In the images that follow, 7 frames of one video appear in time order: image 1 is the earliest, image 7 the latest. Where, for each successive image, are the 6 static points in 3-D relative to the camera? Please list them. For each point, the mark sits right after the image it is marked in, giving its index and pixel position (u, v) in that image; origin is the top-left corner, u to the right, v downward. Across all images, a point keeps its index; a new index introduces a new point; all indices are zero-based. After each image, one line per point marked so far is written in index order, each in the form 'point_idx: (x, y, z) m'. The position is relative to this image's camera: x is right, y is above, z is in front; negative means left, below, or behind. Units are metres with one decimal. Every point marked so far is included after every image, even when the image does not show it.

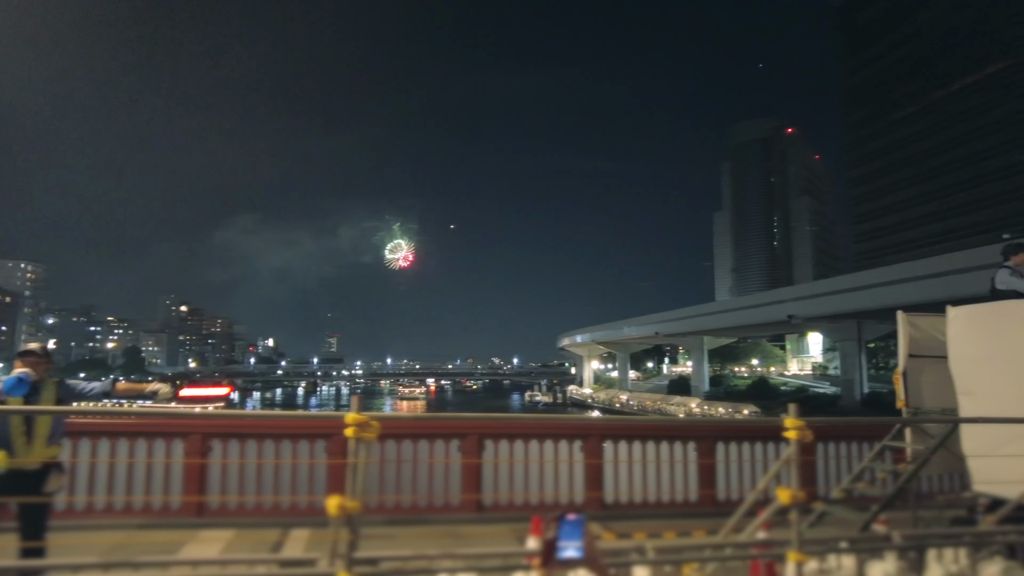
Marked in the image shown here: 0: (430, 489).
0: (-0.9, -2.4, +7.4) m
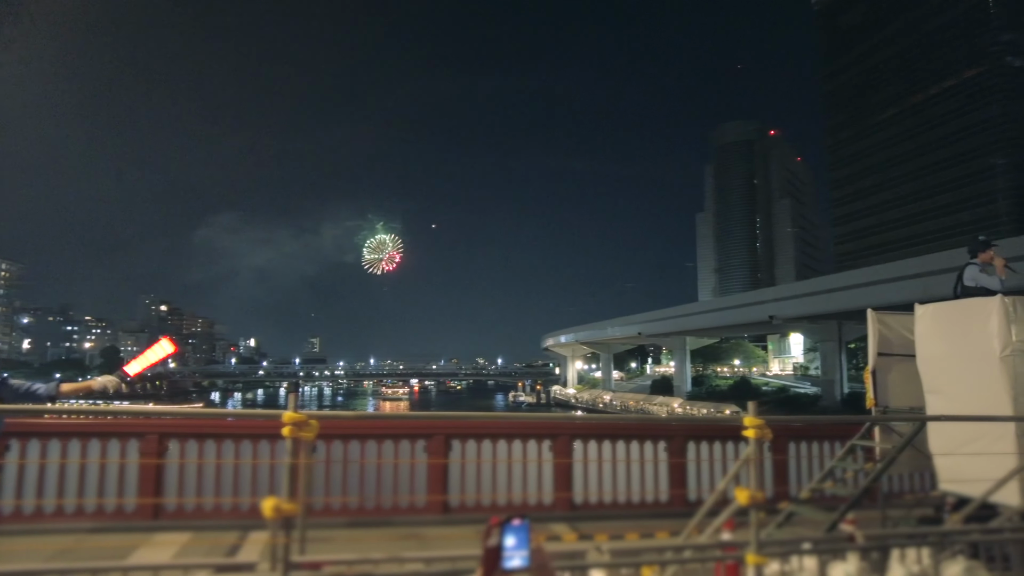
0: (-1.3, -2.3, +7.2) m
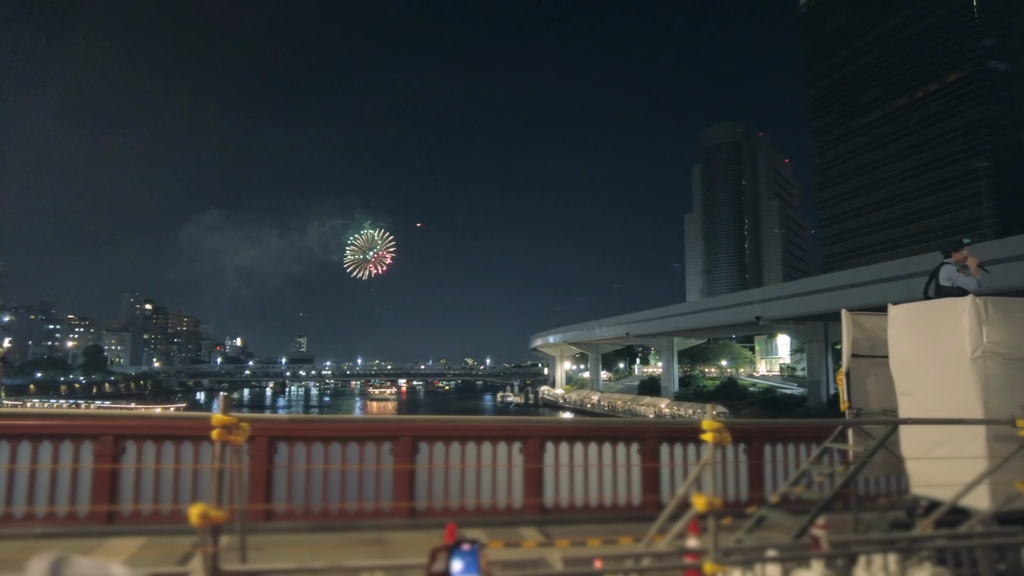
0: (-1.6, -2.3, +7.1) m
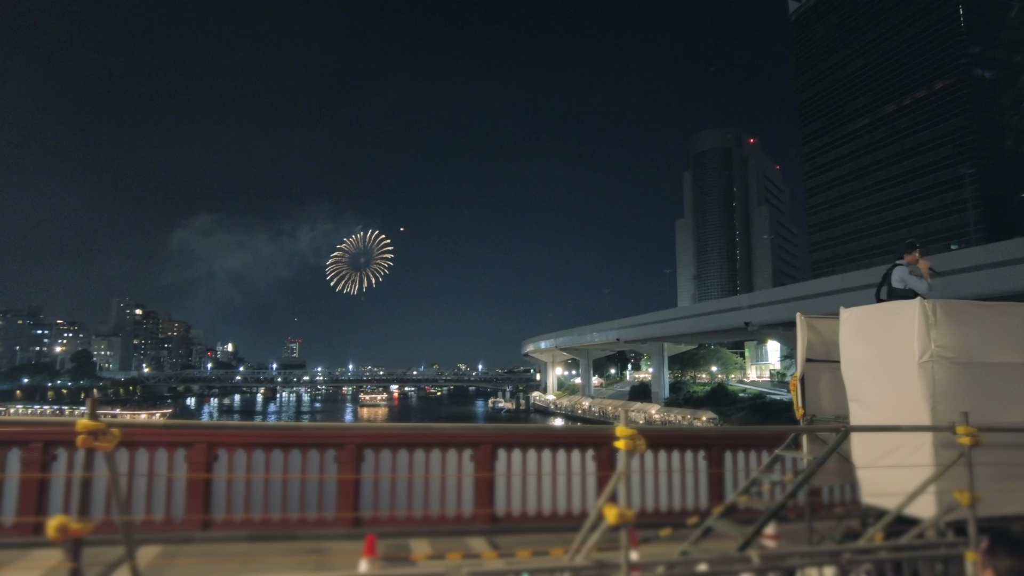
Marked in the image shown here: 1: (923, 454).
0: (-2.2, -2.3, +6.8) m
1: (+3.3, -1.3, +5.2) m
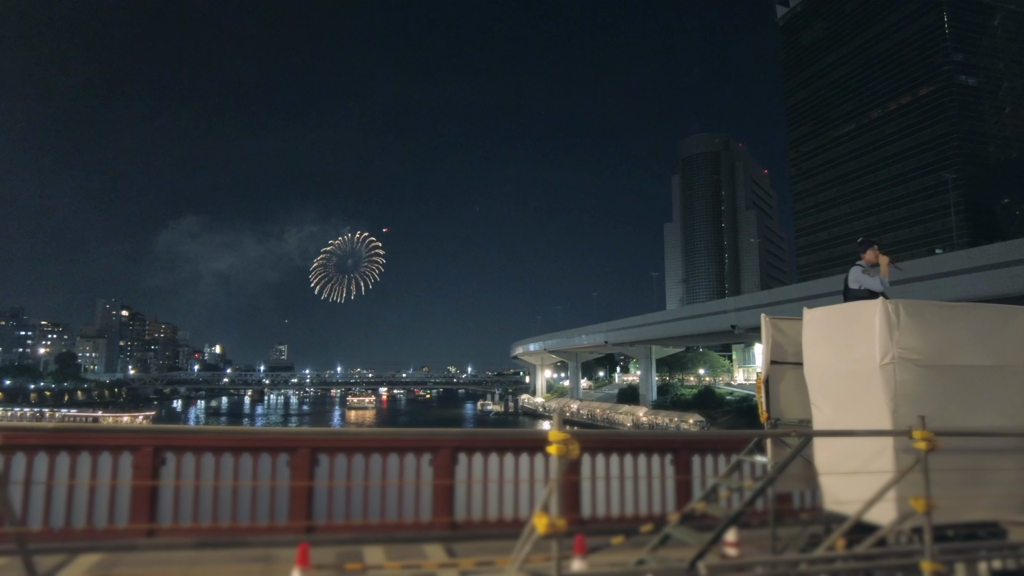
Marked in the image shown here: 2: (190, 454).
0: (-2.6, -2.3, +6.6) m
1: (+2.9, -1.3, +5.1) m
2: (-3.3, -1.7, +6.7) m
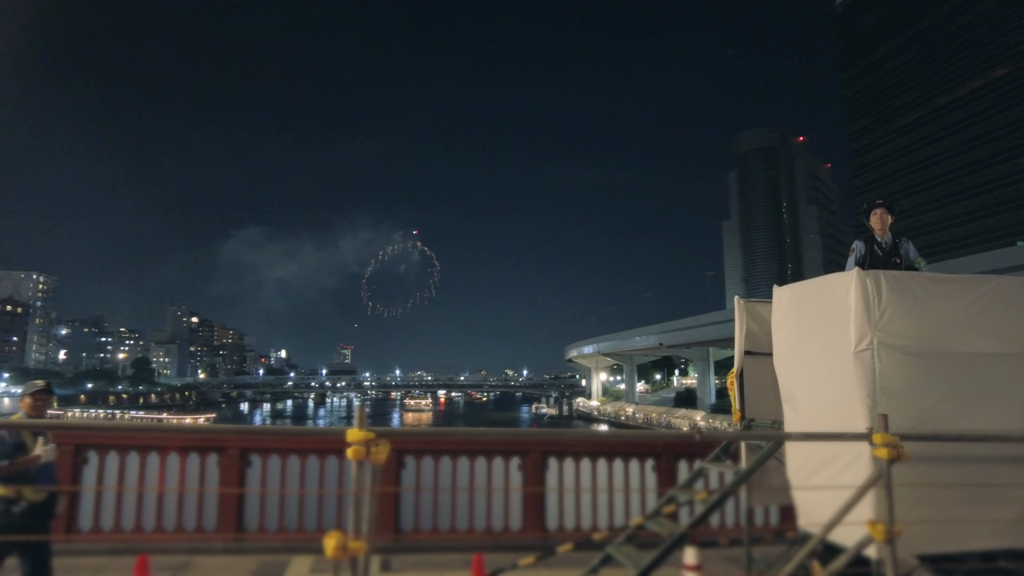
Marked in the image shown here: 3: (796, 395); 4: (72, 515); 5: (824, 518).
0: (-3.1, -2.2, +6.2) m
1: (+2.2, -1.1, +4.1) m
2: (-3.8, -1.6, +6.3) m
3: (+2.1, -0.8, +4.7) m
4: (-4.1, -2.1, +6.1) m
5: (+2.1, -1.5, +4.3) m
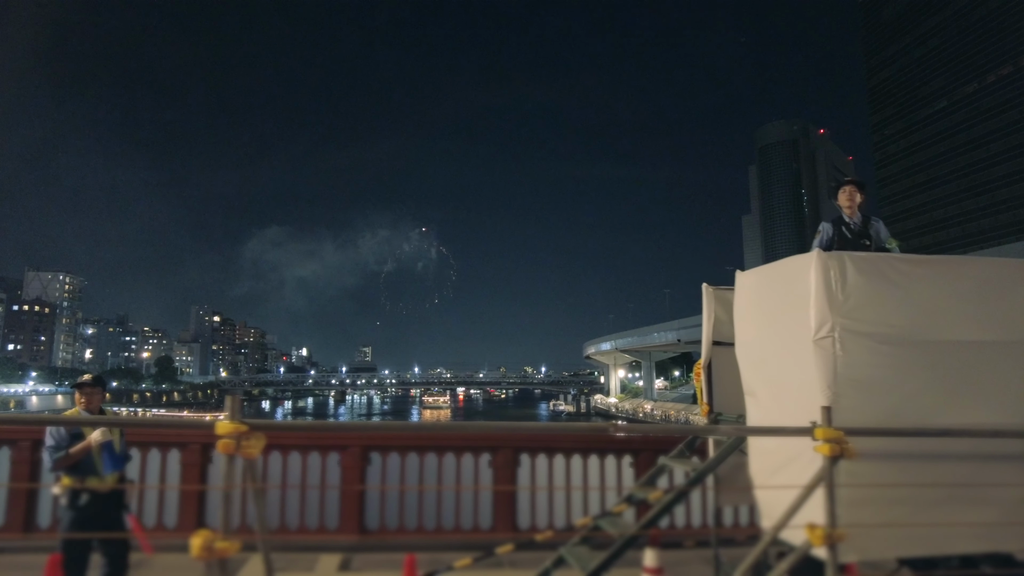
0: (-3.5, -2.1, +6.1) m
1: (+1.8, -1.1, +3.9) m
2: (-4.1, -1.6, +6.2) m
3: (+1.7, -0.7, +4.5) m
4: (-4.4, -2.0, +6.0) m
5: (+1.7, -1.4, +4.1) m
